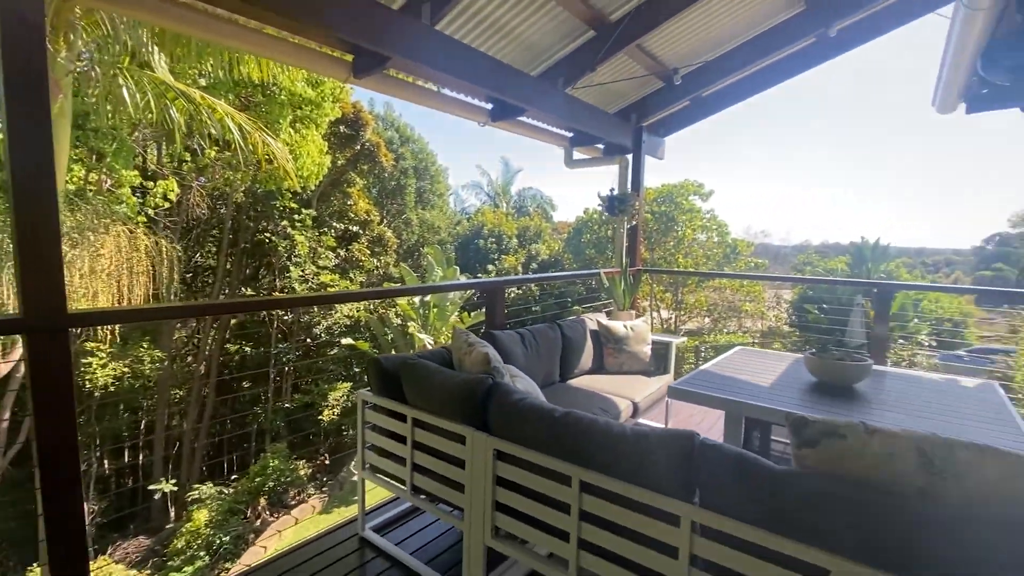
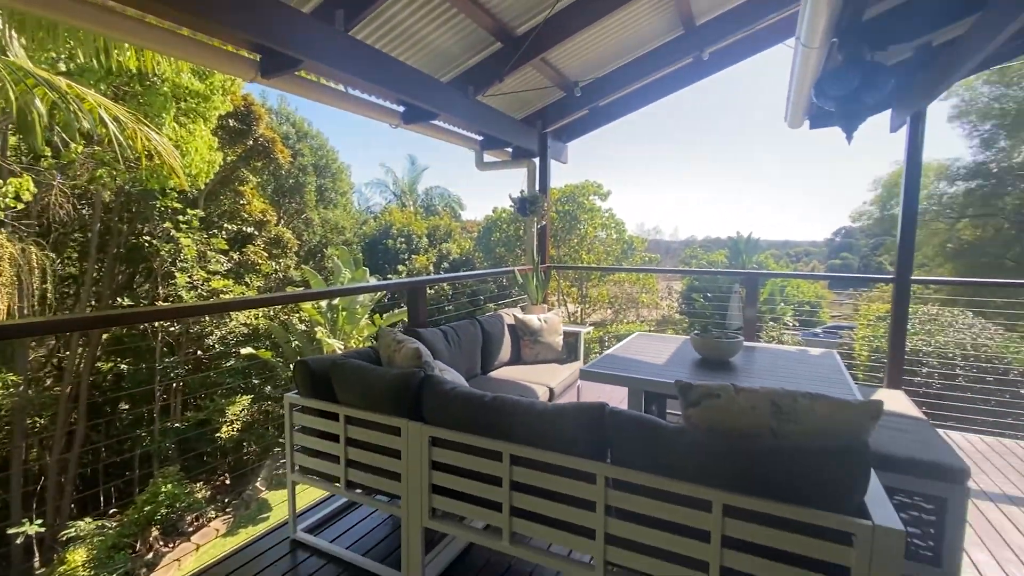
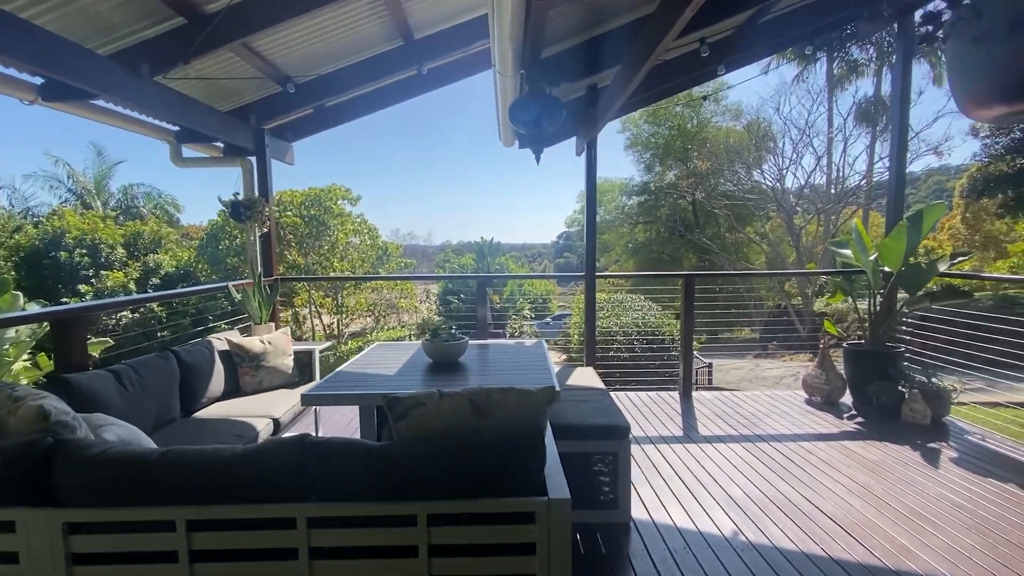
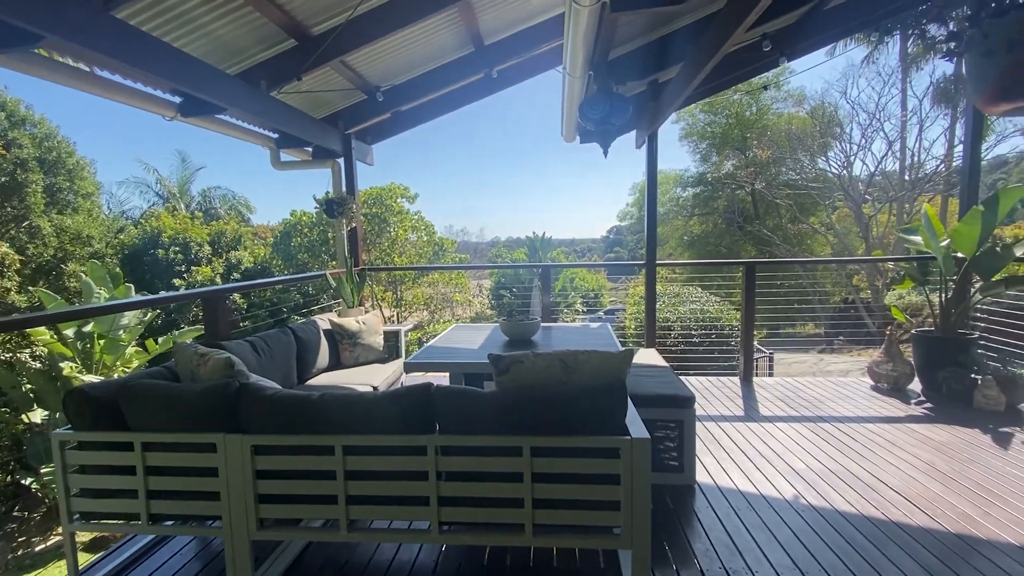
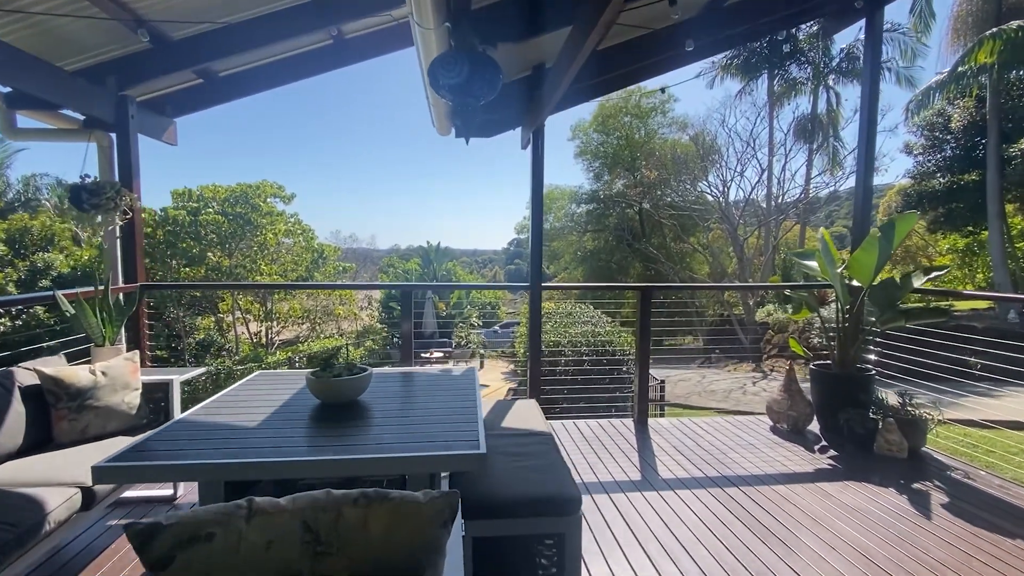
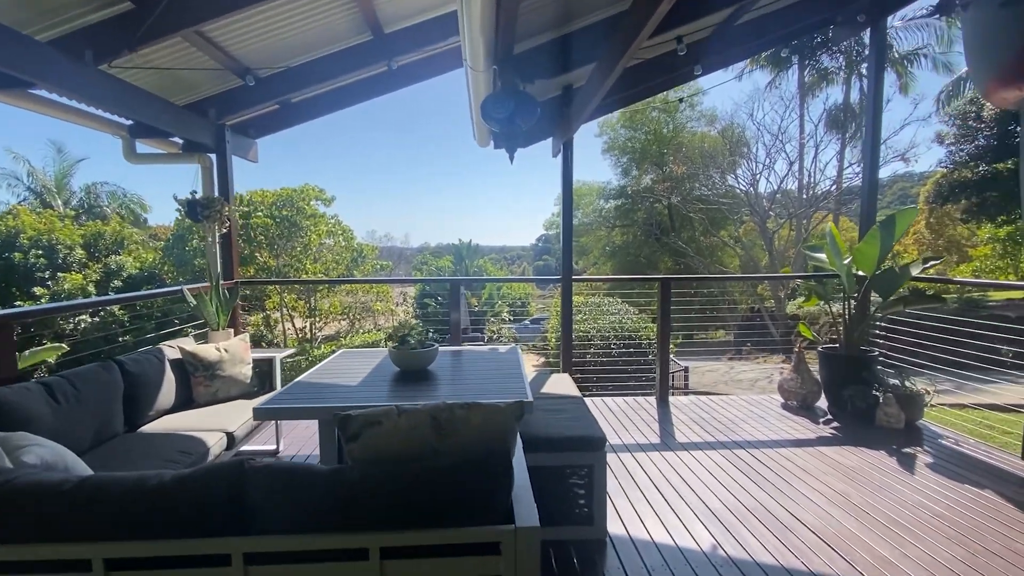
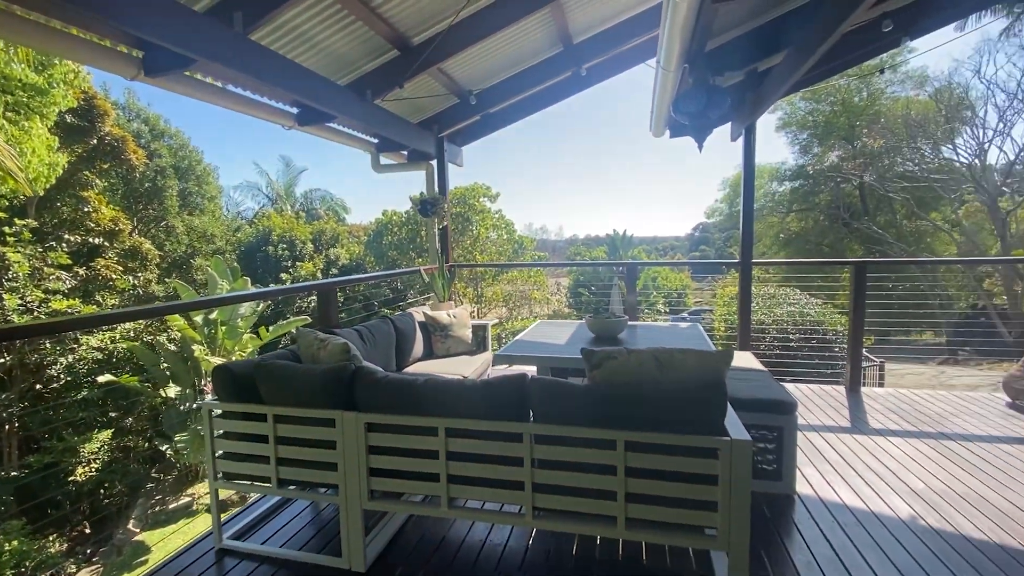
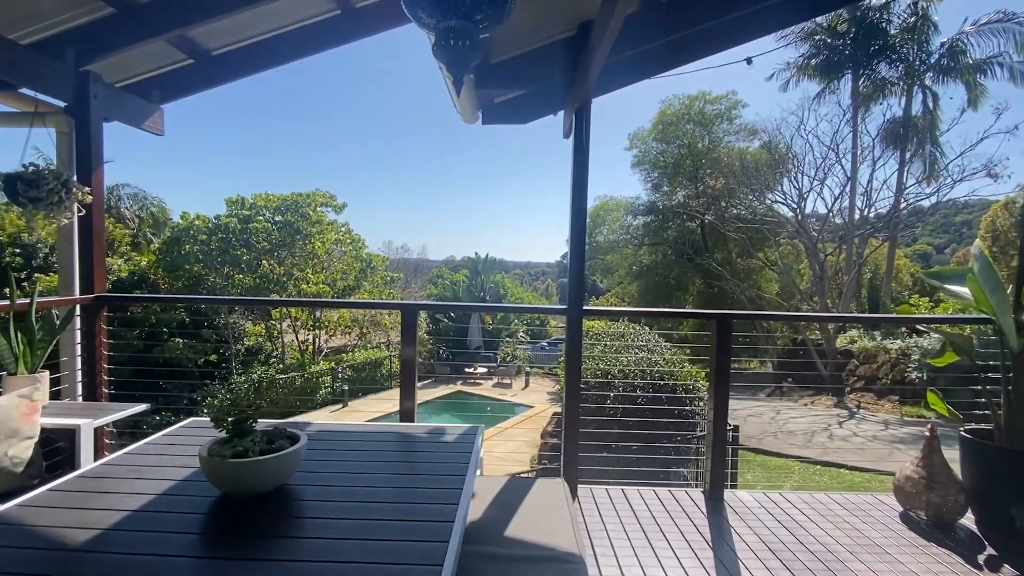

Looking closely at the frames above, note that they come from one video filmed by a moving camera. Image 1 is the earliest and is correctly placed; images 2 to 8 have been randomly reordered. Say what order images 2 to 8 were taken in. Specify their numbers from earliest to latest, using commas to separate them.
2, 7, 4, 3, 6, 5, 8
